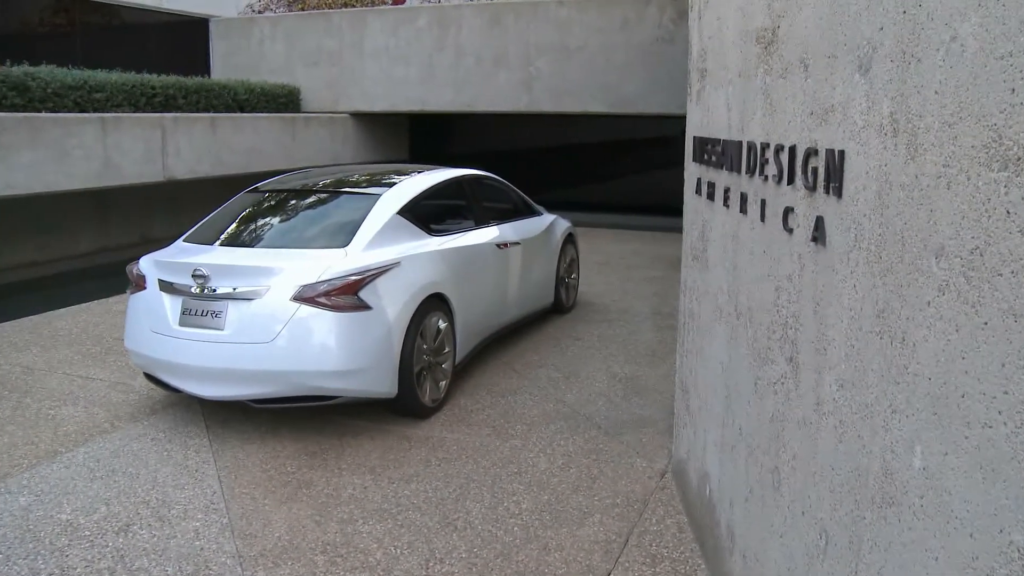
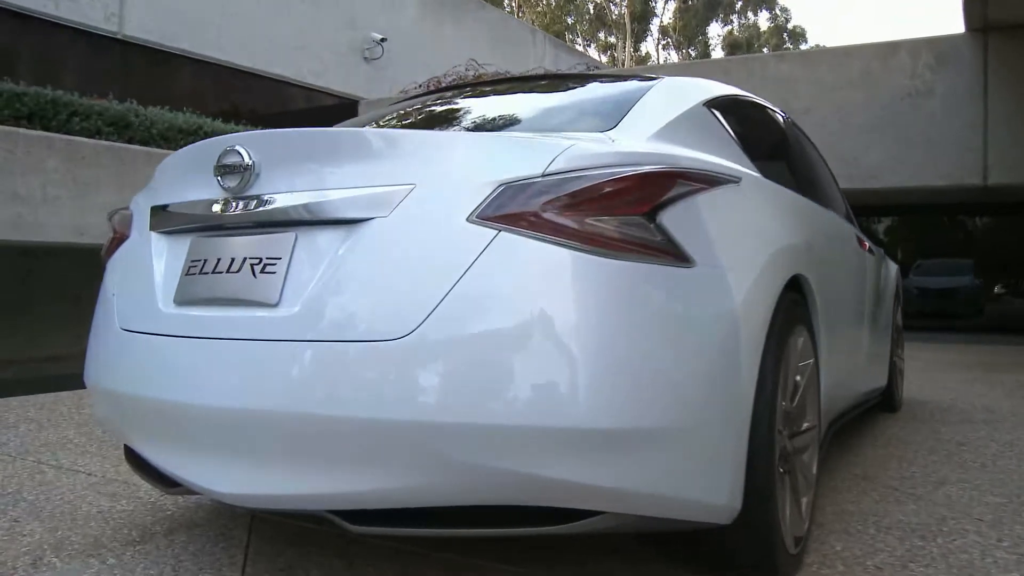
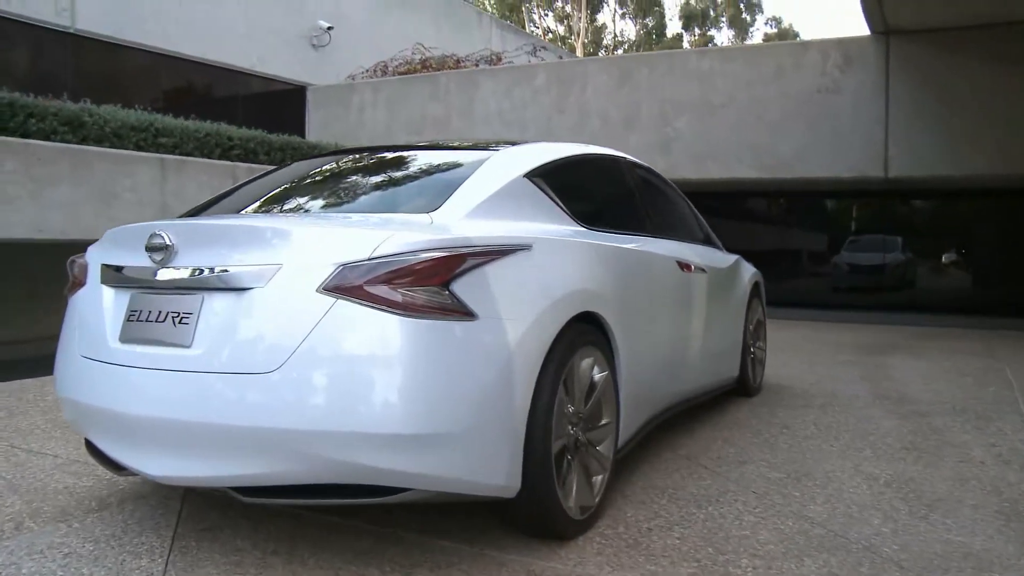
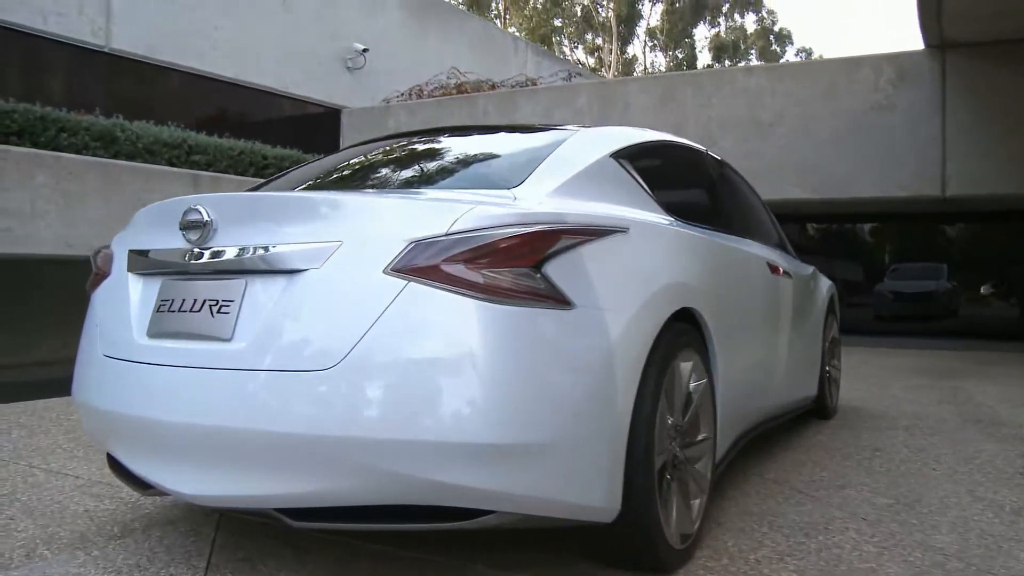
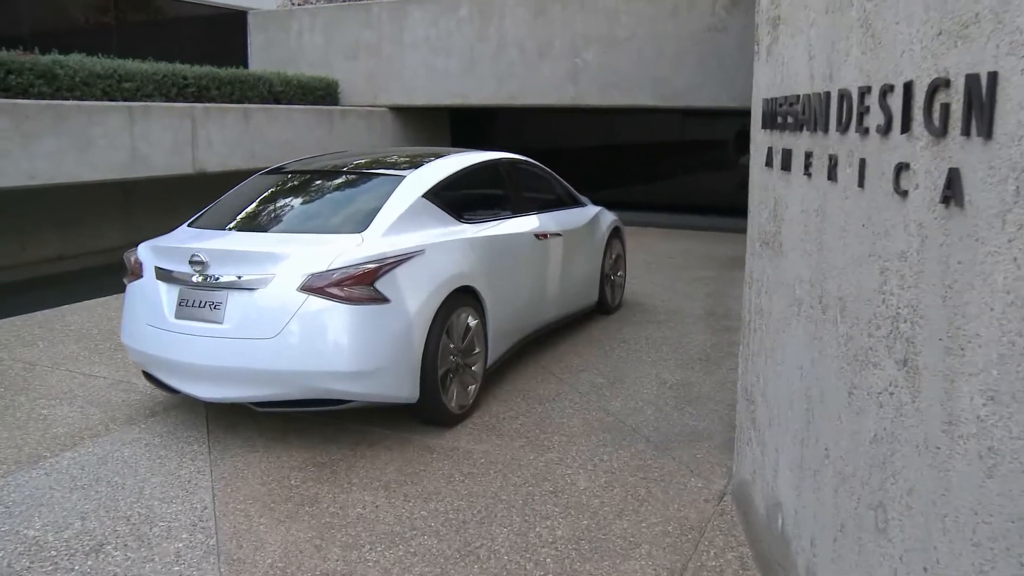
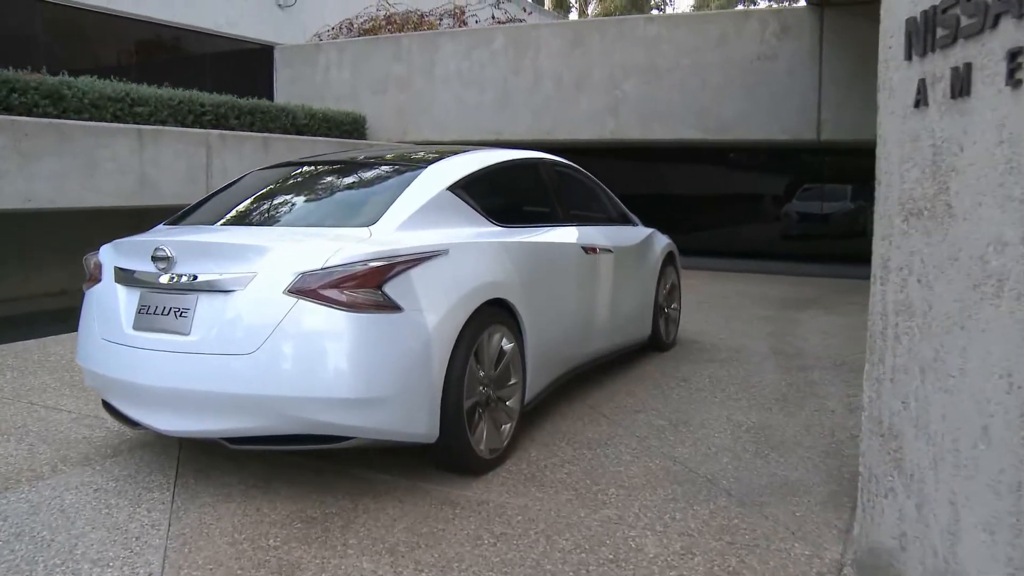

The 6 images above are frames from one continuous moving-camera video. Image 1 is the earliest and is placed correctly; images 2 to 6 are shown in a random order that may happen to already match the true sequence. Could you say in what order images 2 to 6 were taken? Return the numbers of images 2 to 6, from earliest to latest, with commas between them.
5, 6, 3, 4, 2
